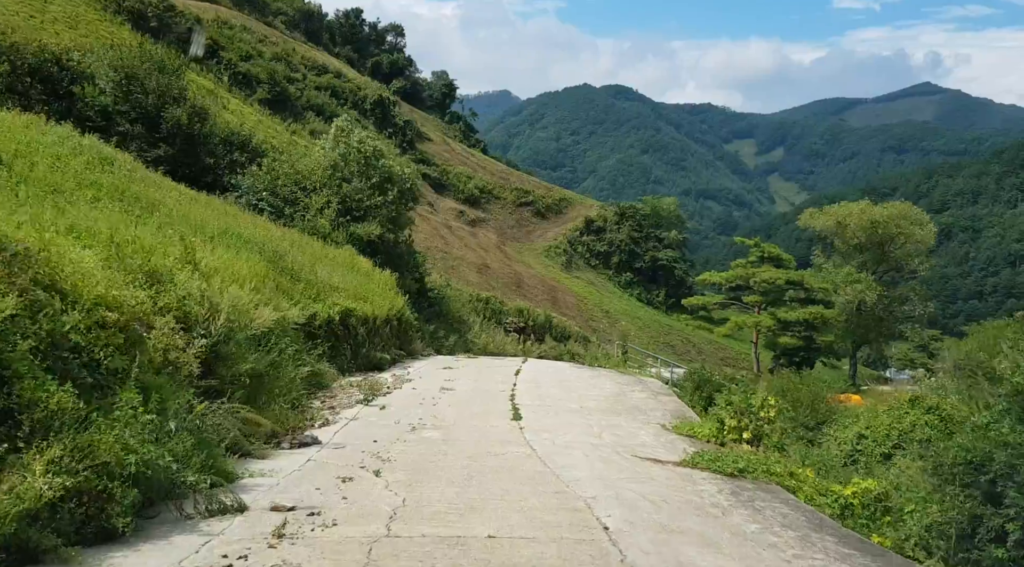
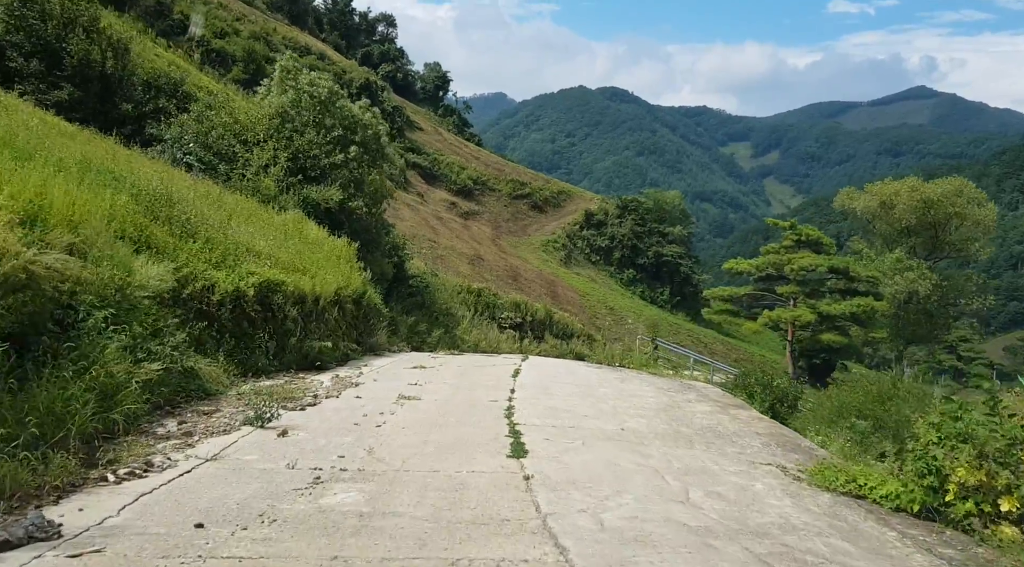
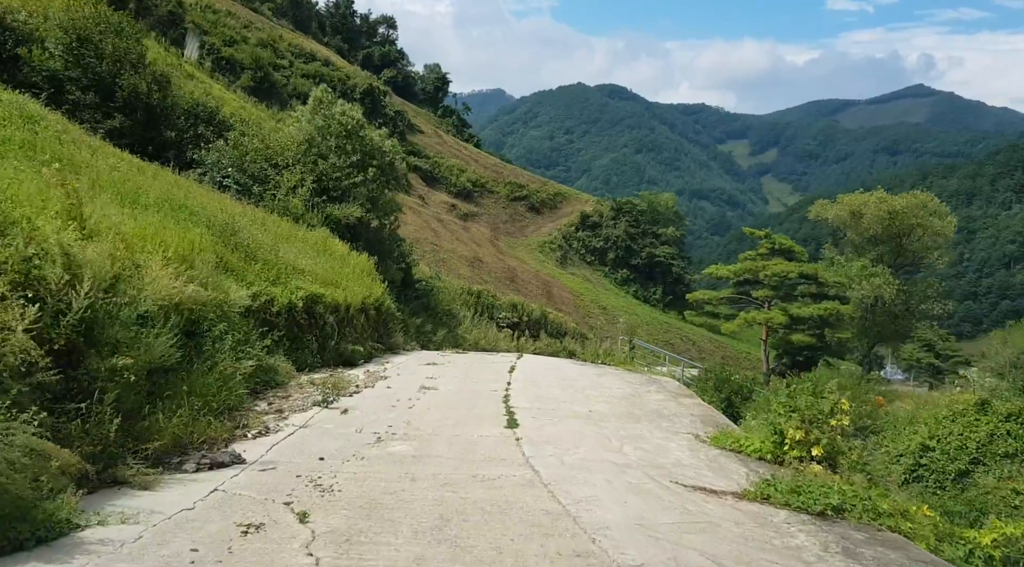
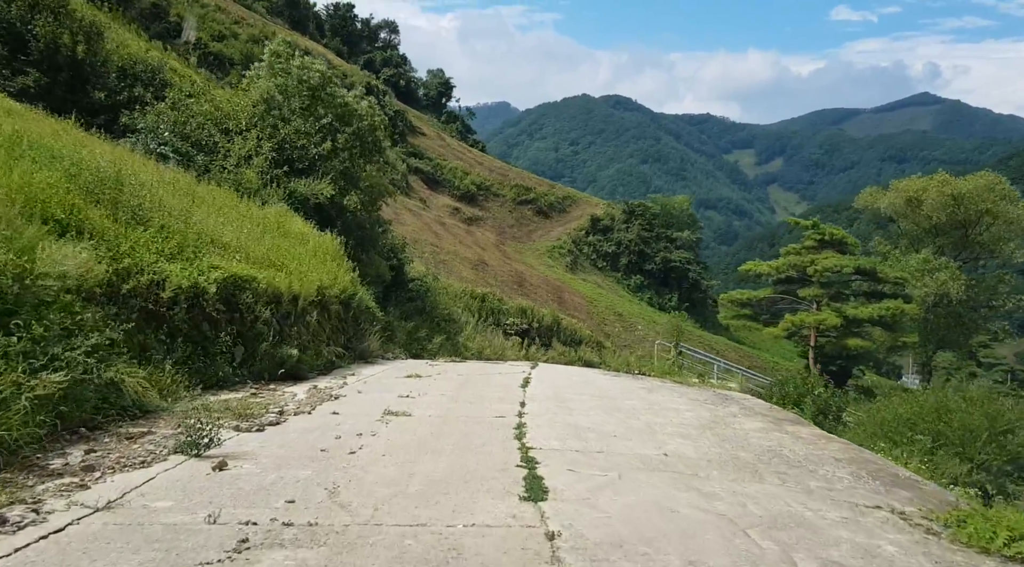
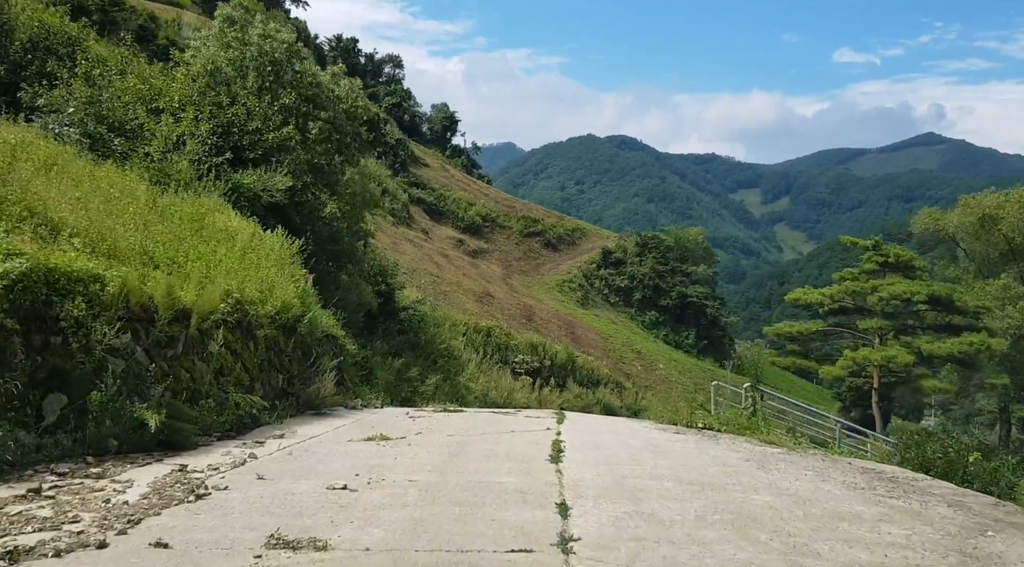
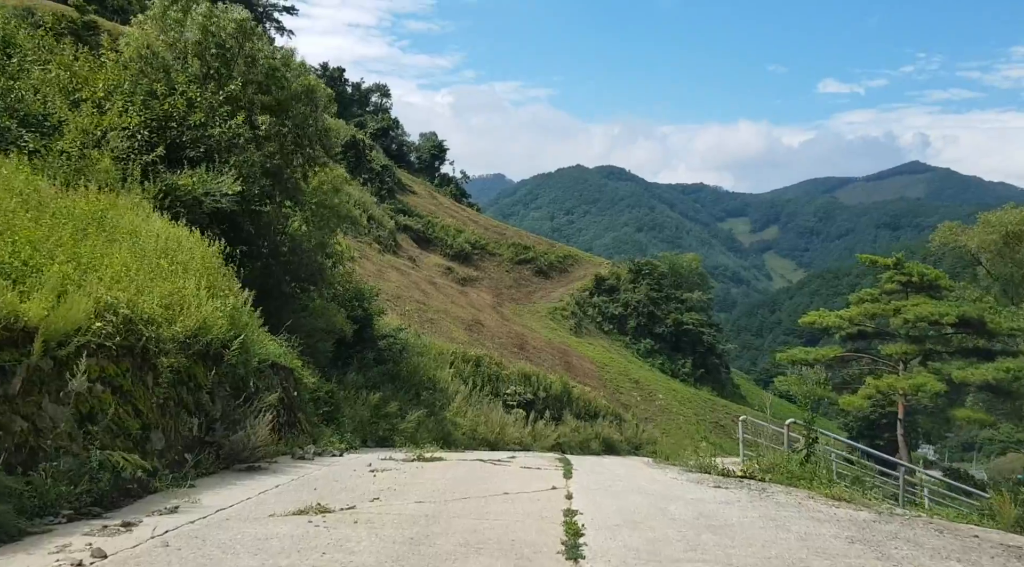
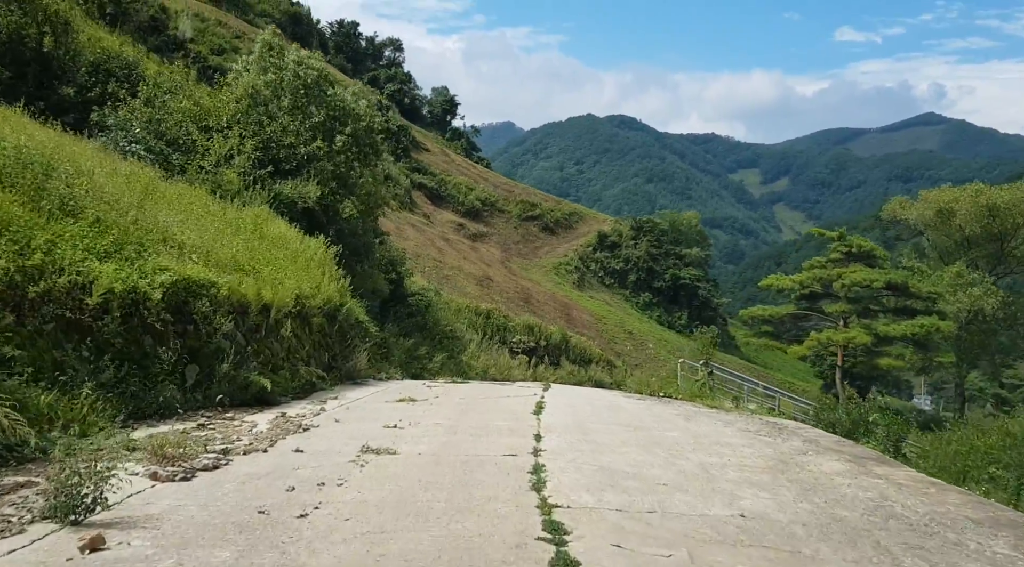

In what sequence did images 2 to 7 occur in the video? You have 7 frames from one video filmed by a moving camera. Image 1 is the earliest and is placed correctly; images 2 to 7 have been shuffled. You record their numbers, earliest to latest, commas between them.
3, 2, 4, 7, 5, 6
